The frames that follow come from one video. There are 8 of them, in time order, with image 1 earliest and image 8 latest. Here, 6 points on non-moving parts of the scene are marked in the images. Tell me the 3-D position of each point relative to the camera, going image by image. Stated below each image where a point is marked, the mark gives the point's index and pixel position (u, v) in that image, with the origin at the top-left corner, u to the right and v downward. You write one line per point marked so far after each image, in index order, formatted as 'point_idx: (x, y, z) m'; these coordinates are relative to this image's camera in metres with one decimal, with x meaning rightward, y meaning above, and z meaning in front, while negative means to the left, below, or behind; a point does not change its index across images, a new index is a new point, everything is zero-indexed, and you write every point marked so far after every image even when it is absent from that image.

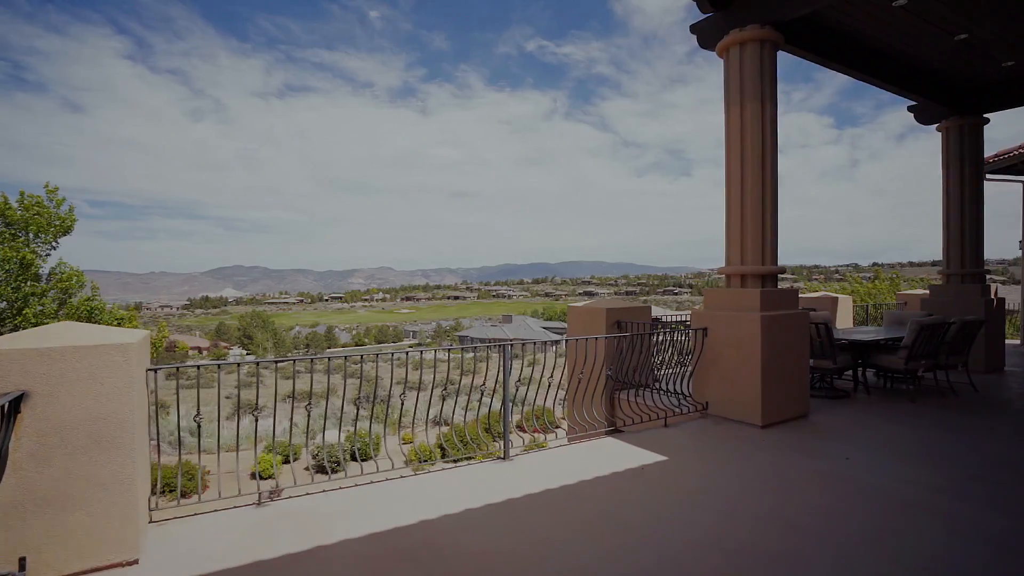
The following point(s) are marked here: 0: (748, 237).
0: (+2.1, +0.4, +4.3) m
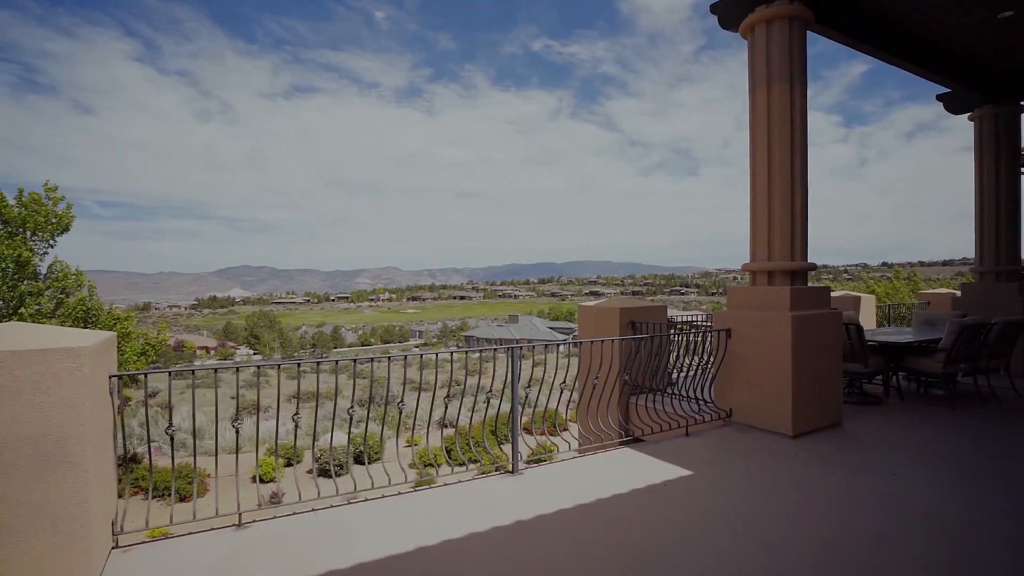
0: (+2.2, +0.5, +4.0) m
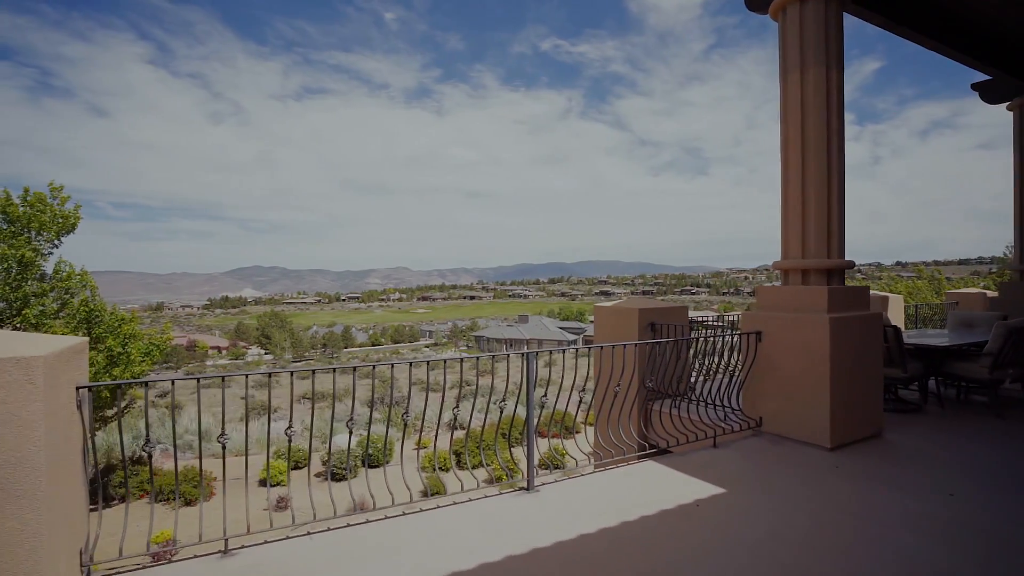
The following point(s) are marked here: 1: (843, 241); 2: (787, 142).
0: (+2.3, +0.5, +3.7) m
1: (+2.6, +0.4, +3.7) m
2: (+2.2, +1.1, +3.8) m
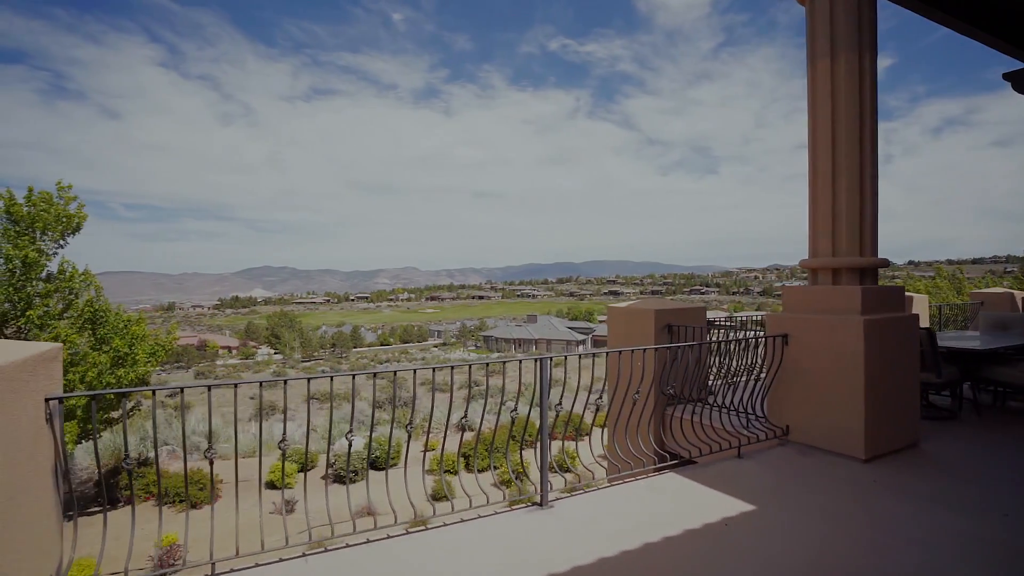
0: (+2.4, +0.5, +3.4) m
1: (+2.6, +0.4, +3.4) m
2: (+2.3, +1.1, +3.5) m
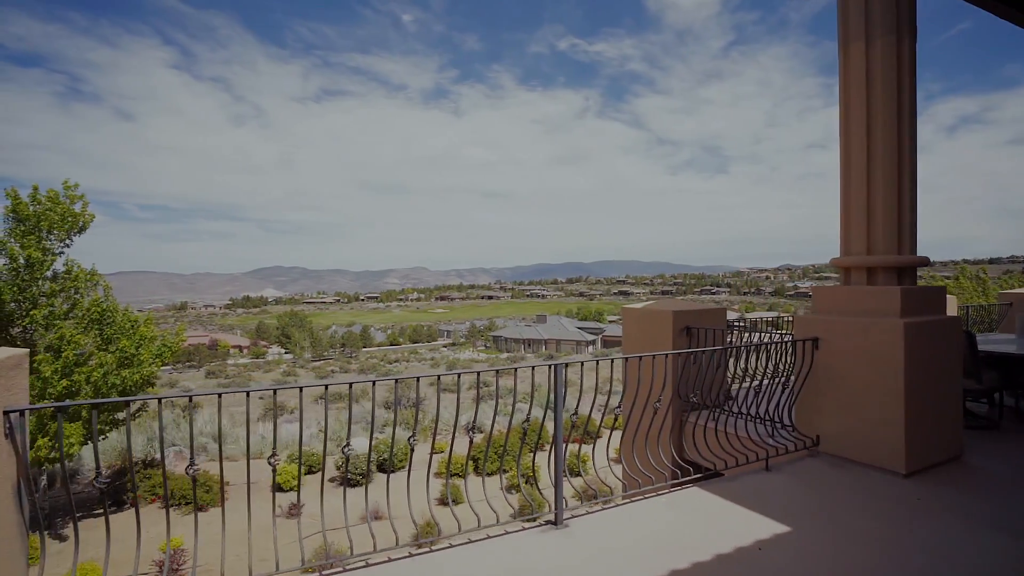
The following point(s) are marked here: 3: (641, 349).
0: (+2.4, +0.5, +3.2) m
1: (+2.7, +0.4, +3.2) m
2: (+2.3, +1.1, +3.3) m
3: (+1.3, -0.6, +4.8) m
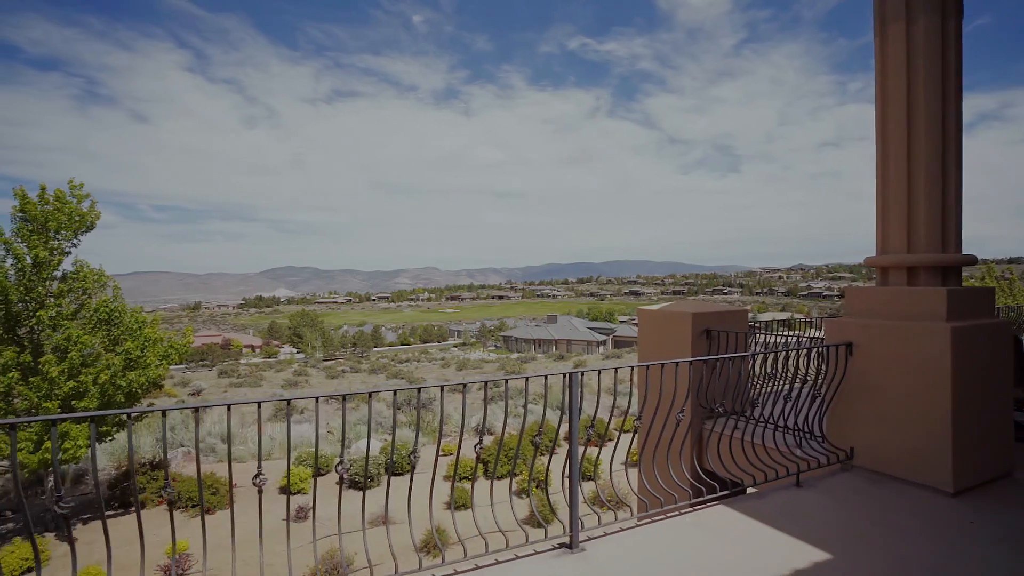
0: (+2.5, +0.5, +2.9) m
1: (+2.8, +0.4, +2.9) m
2: (+2.4, +1.1, +3.1) m
3: (+1.4, -0.6, +4.6) m
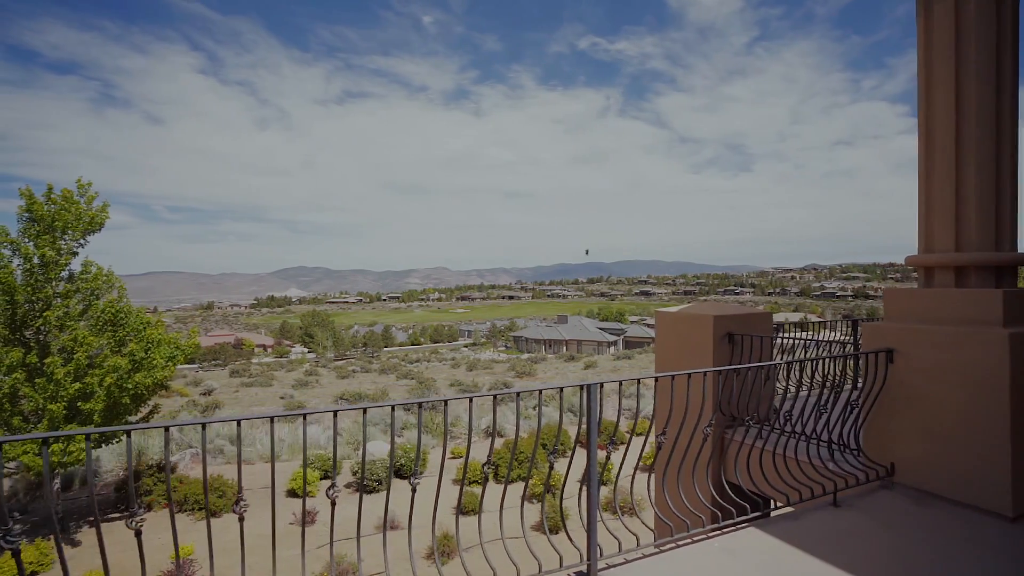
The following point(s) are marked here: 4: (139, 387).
0: (+2.6, +0.4, +2.7) m
1: (+2.8, +0.3, +2.7) m
2: (+2.5, +1.1, +2.8) m
3: (+1.5, -0.6, +4.4) m
4: (-7.5, -2.0, +9.3) m
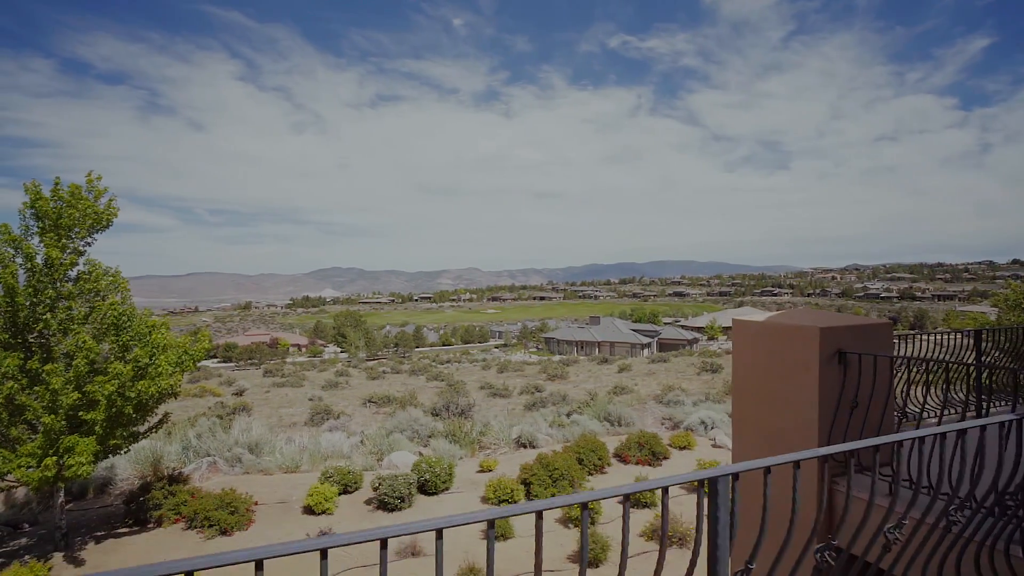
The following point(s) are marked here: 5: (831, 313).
0: (+2.7, +0.4, +1.7) m
1: (+3.0, +0.3, +1.7) m
2: (+2.6, +1.1, +1.8) m
3: (+1.7, -0.6, +3.4) m
4: (-6.8, -2.0, +8.9) m
5: (+2.2, -0.2, +3.3) m
